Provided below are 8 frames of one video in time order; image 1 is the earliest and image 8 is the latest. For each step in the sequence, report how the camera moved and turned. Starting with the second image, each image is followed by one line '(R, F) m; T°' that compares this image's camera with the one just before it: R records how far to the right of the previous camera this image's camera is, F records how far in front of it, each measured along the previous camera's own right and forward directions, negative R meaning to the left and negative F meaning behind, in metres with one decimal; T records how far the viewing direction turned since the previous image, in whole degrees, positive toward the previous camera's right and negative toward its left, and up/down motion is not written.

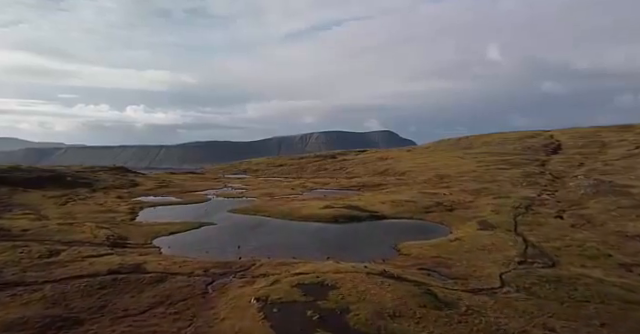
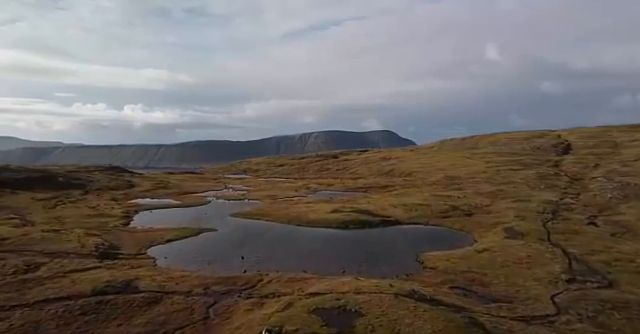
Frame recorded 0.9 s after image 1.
(-1.0, +3.6) m; 0°
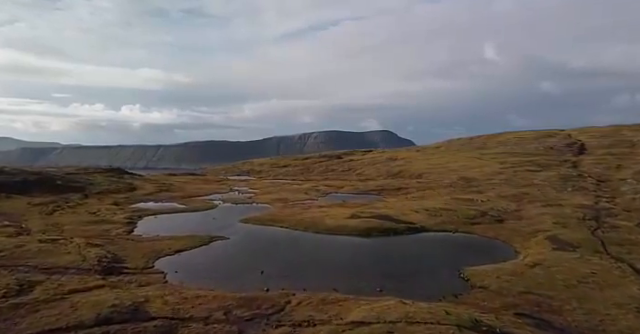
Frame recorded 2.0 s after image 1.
(-2.1, +3.5) m; 0°
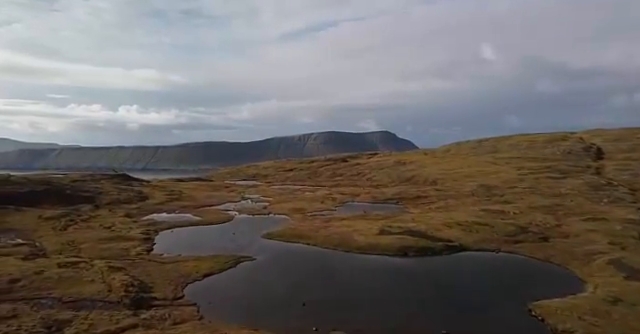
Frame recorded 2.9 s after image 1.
(-3.1, +2.5) m; 0°
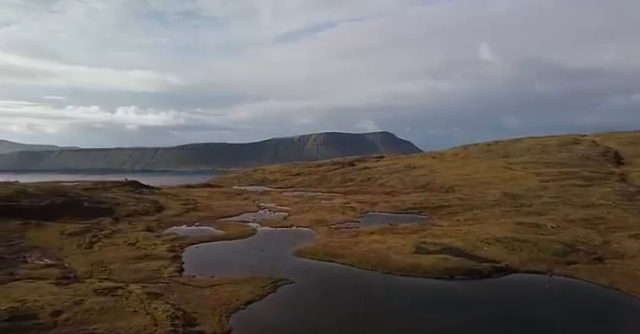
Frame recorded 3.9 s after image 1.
(-3.7, +1.5) m; 0°
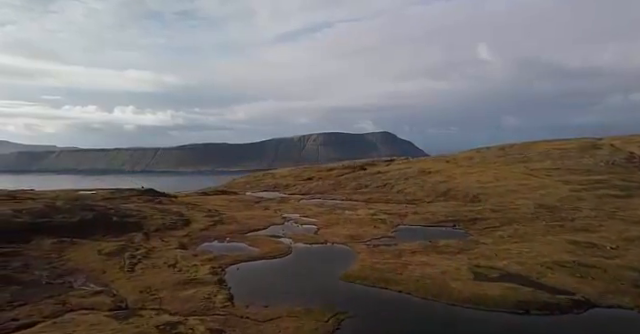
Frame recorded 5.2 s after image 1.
(-5.5, +1.6) m; -1°
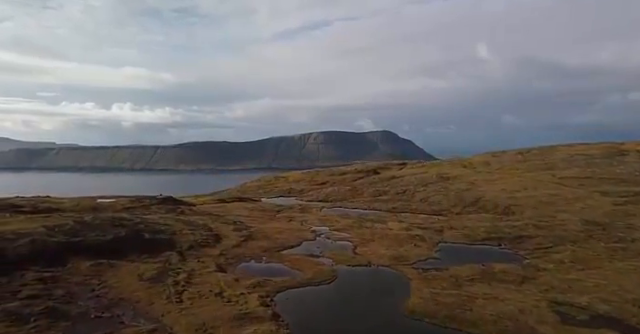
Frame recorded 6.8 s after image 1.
(-6.7, +3.3) m; -1°
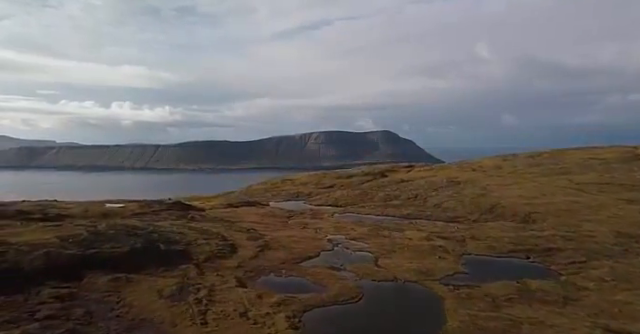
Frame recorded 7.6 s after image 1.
(-3.5, +2.9) m; -1°
